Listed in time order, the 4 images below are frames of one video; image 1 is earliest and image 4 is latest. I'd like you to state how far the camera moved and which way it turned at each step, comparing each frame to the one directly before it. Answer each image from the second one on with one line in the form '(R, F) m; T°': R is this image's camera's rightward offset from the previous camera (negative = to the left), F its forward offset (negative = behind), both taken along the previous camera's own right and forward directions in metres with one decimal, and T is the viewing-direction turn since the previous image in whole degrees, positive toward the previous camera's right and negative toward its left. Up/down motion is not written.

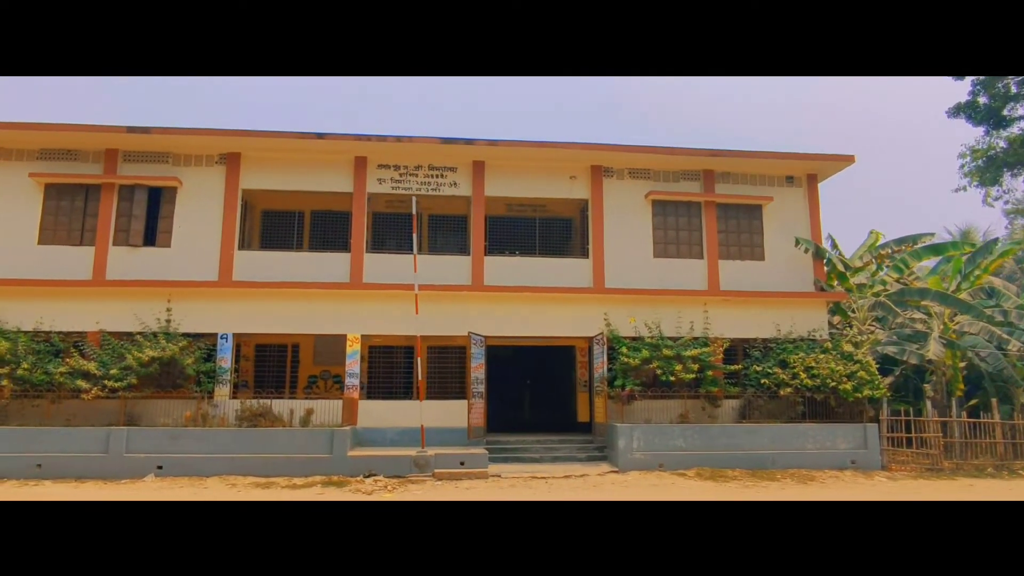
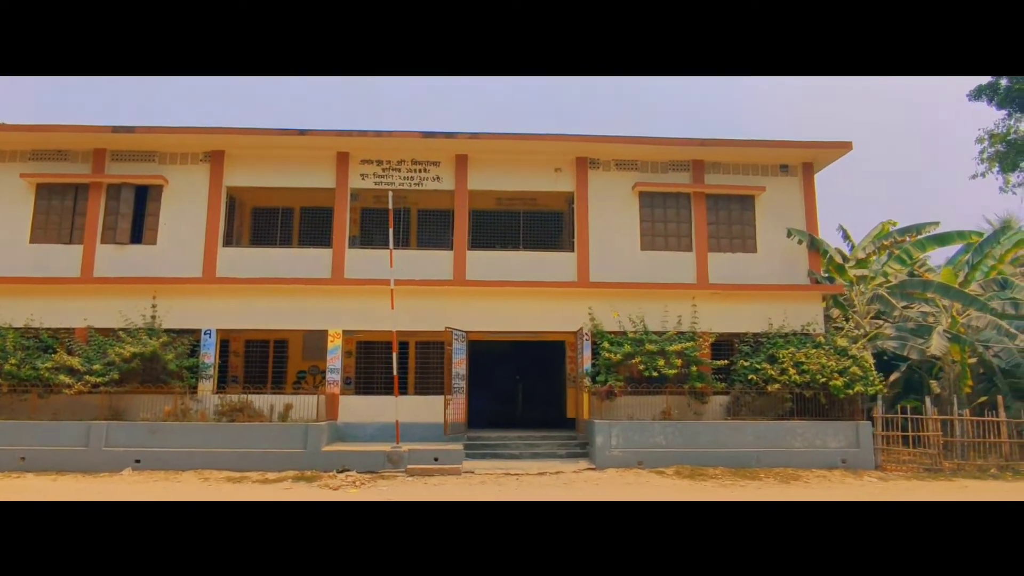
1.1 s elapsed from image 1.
(+1.1, +0.2) m; -3°
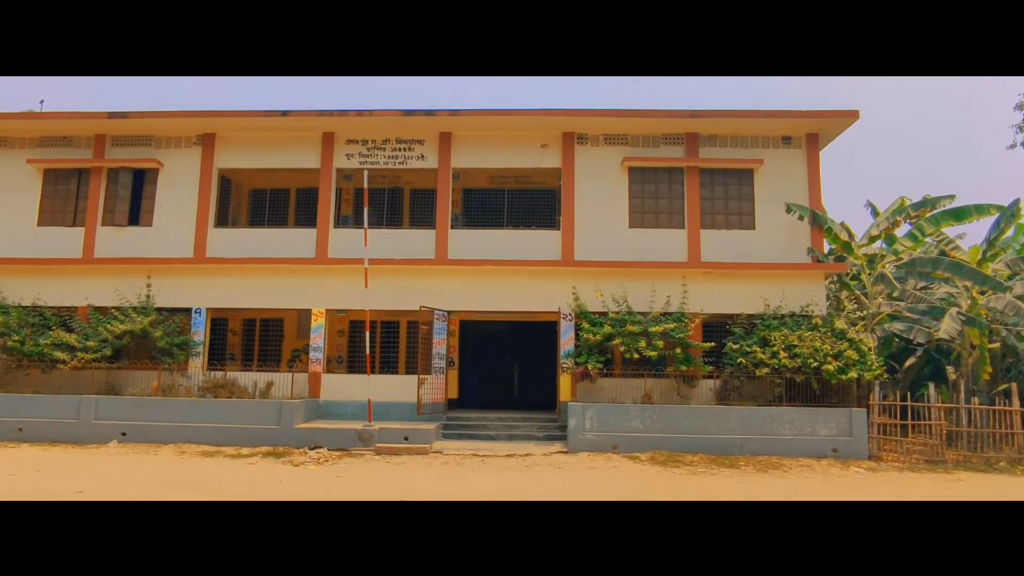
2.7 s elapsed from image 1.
(+1.7, +0.3) m; -6°
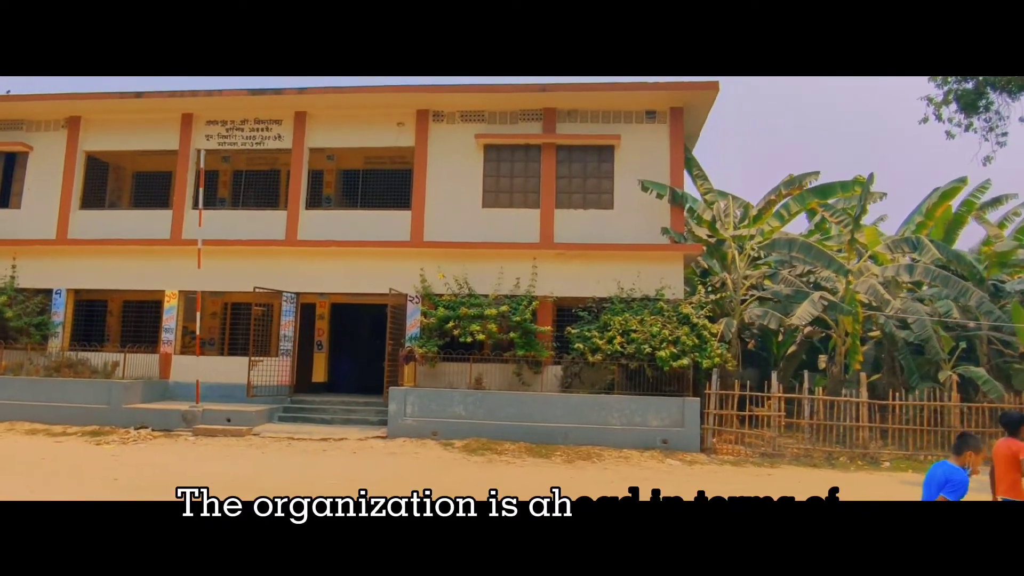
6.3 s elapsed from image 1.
(+3.9, +0.6) m; -4°
